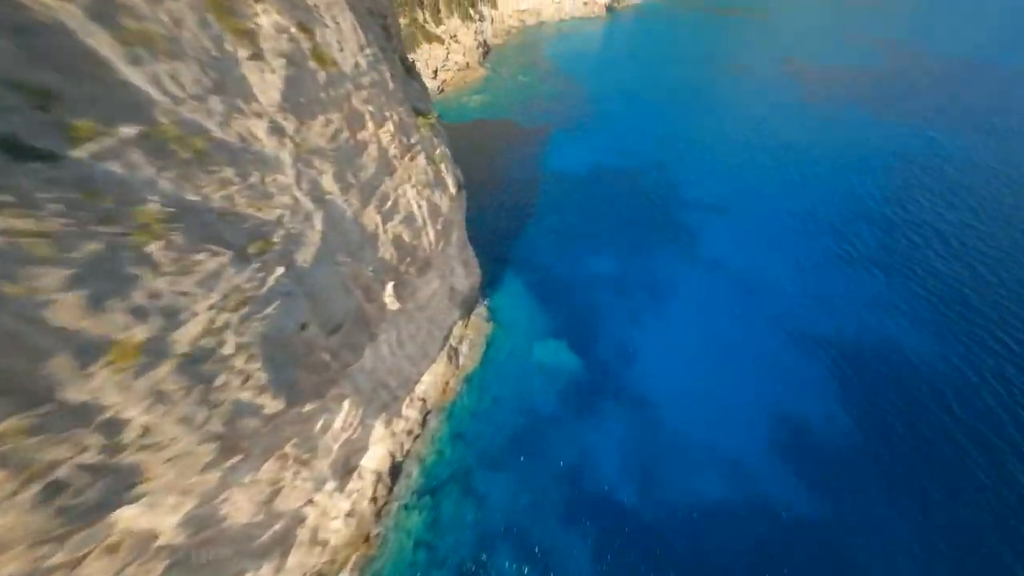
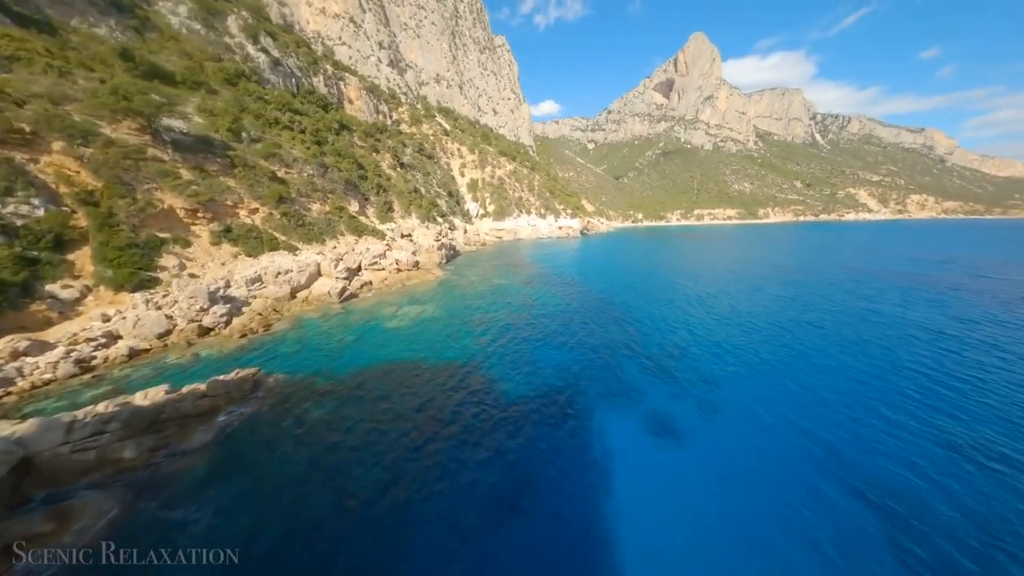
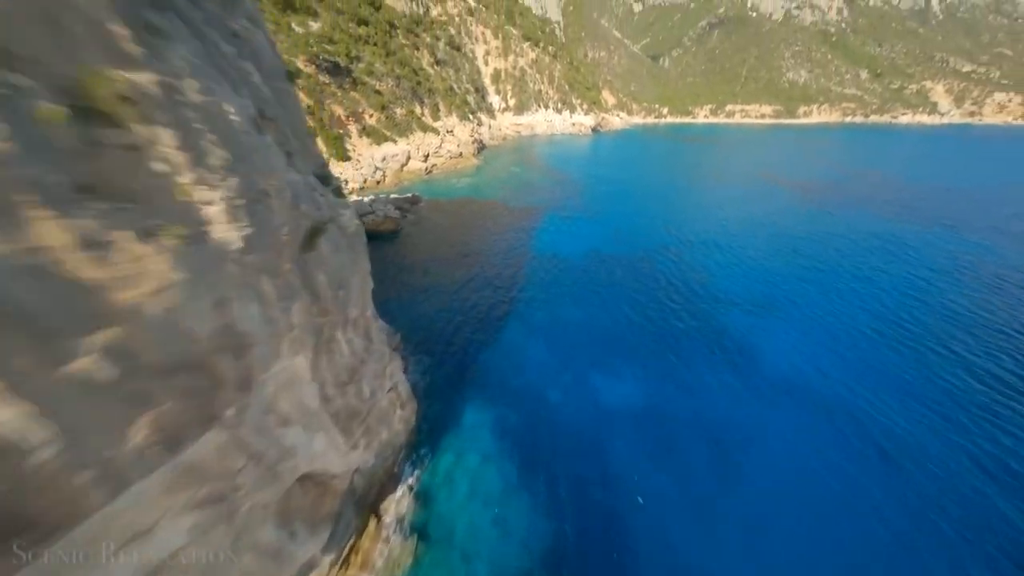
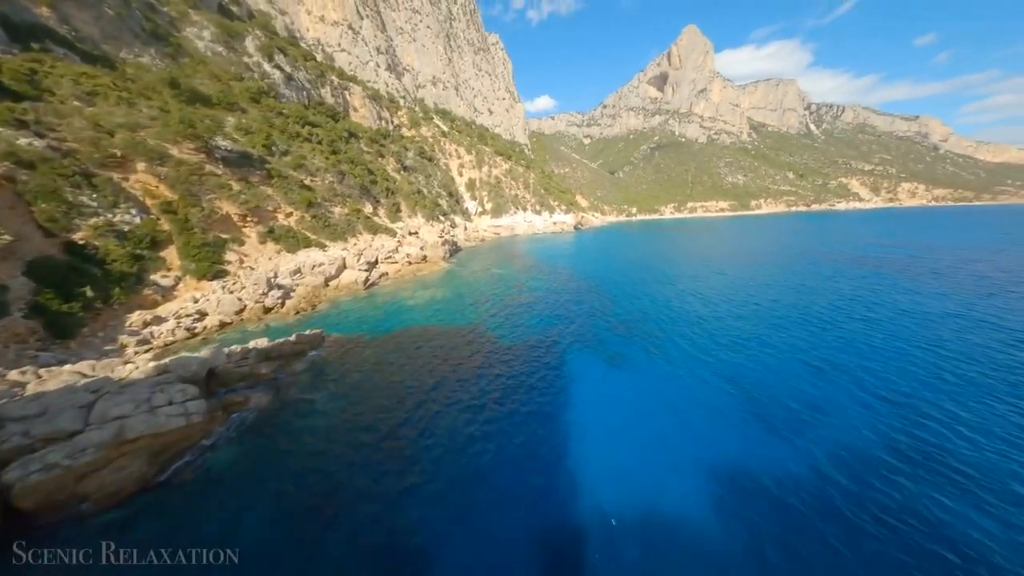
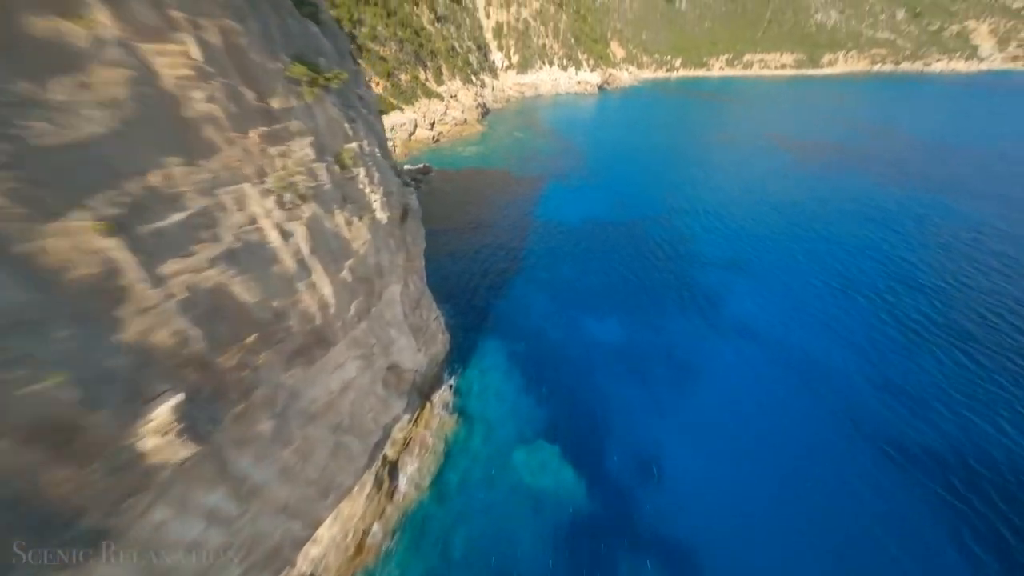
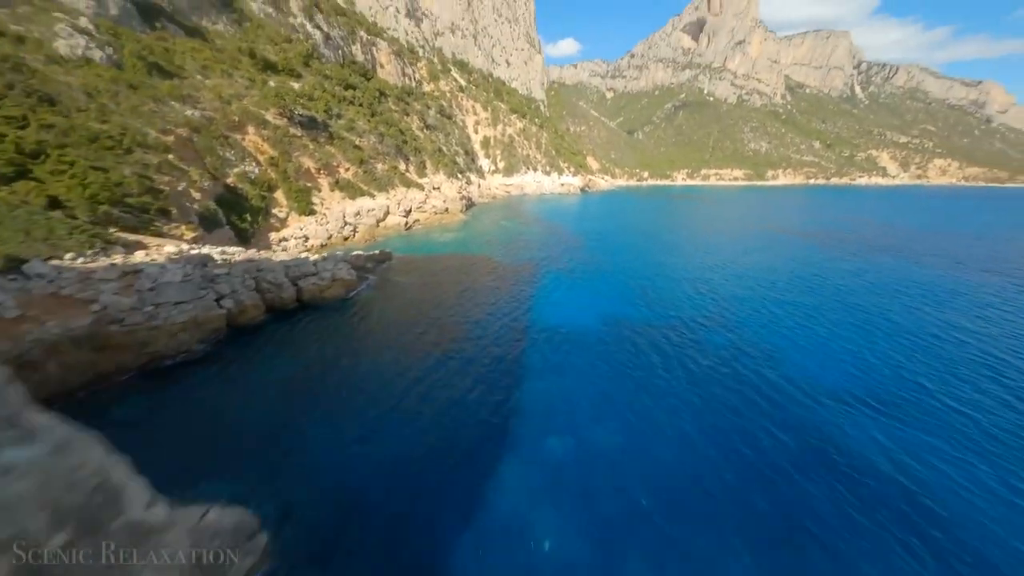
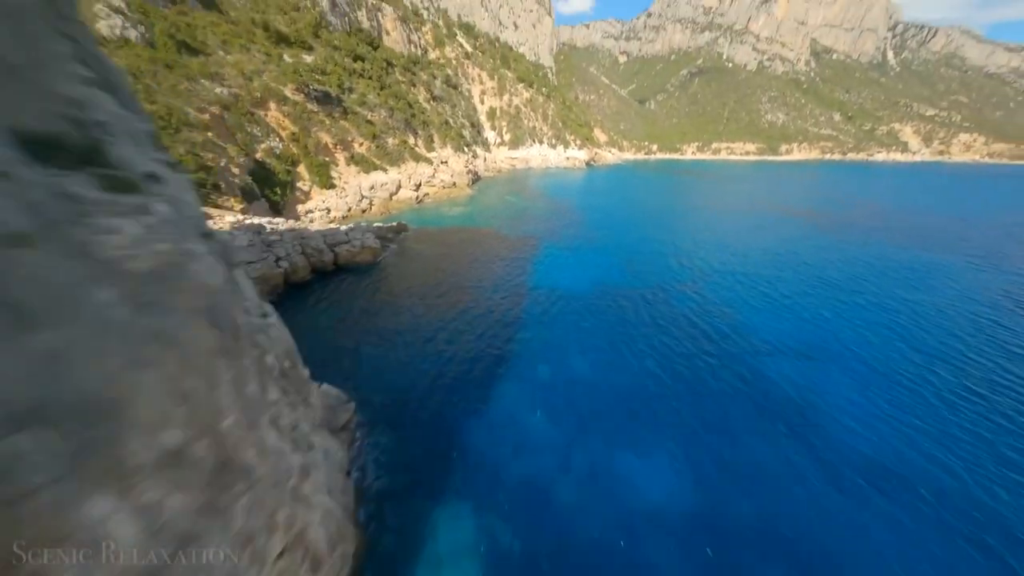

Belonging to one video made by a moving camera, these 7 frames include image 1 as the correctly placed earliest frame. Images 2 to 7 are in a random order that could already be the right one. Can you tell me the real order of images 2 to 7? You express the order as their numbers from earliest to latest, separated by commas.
5, 3, 7, 6, 4, 2
